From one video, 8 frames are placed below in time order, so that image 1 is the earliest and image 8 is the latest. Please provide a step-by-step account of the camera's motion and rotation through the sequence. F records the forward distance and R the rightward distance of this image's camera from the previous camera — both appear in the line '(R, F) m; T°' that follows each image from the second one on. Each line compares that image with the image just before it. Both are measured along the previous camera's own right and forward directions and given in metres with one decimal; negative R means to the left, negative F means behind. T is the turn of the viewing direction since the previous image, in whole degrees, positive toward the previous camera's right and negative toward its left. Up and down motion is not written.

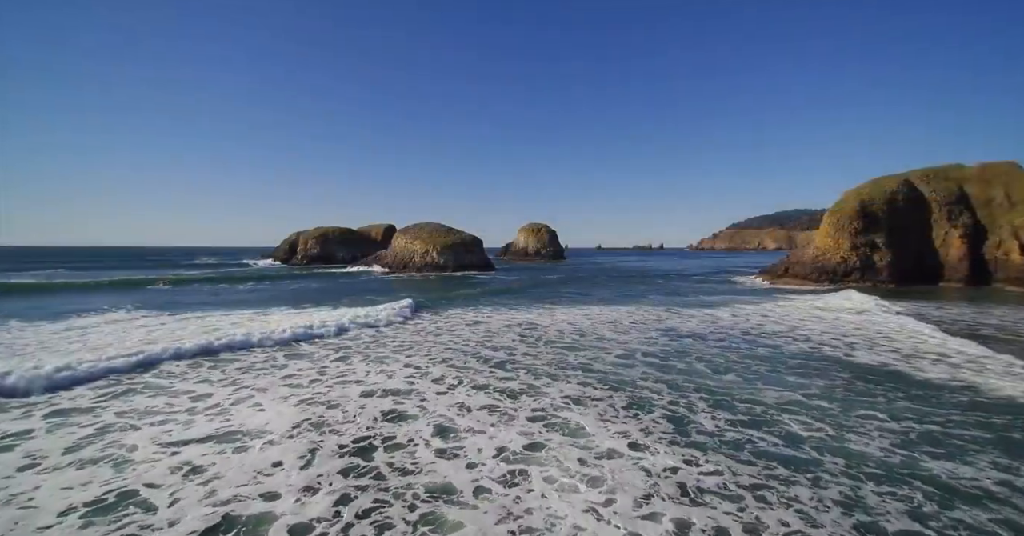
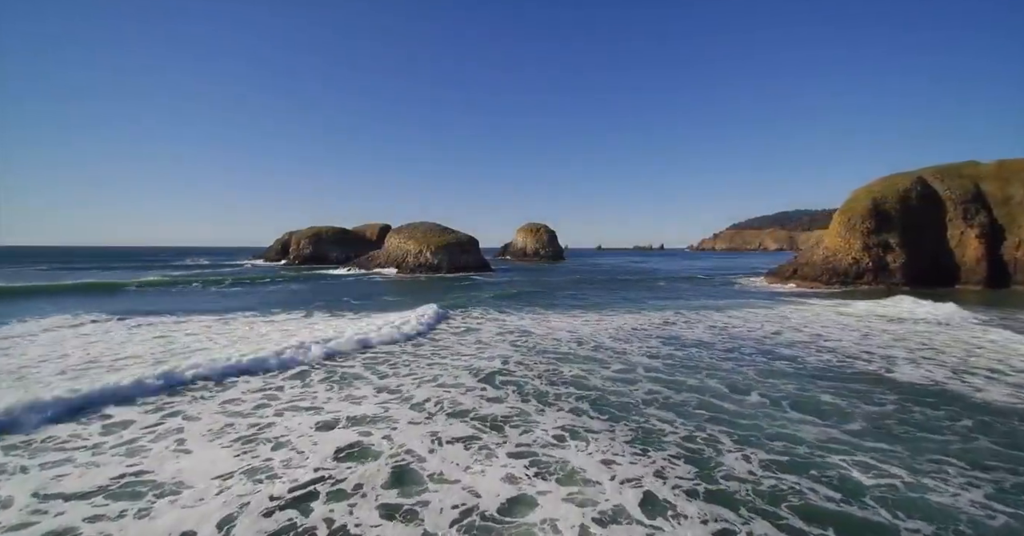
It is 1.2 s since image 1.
(+0.2, +1.6) m; 0°
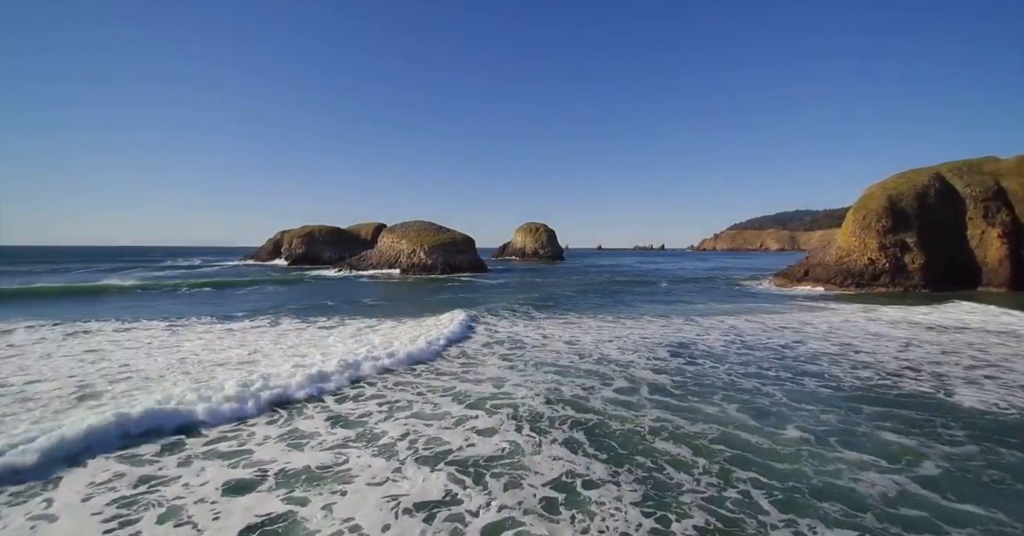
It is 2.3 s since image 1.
(+0.3, +1.7) m; 0°
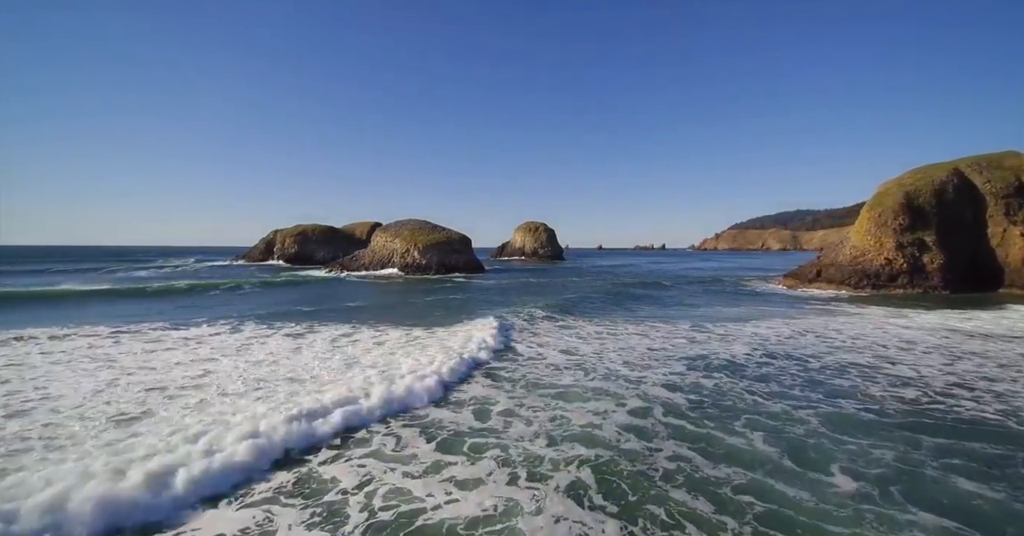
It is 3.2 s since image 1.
(+0.2, +1.6) m; 0°
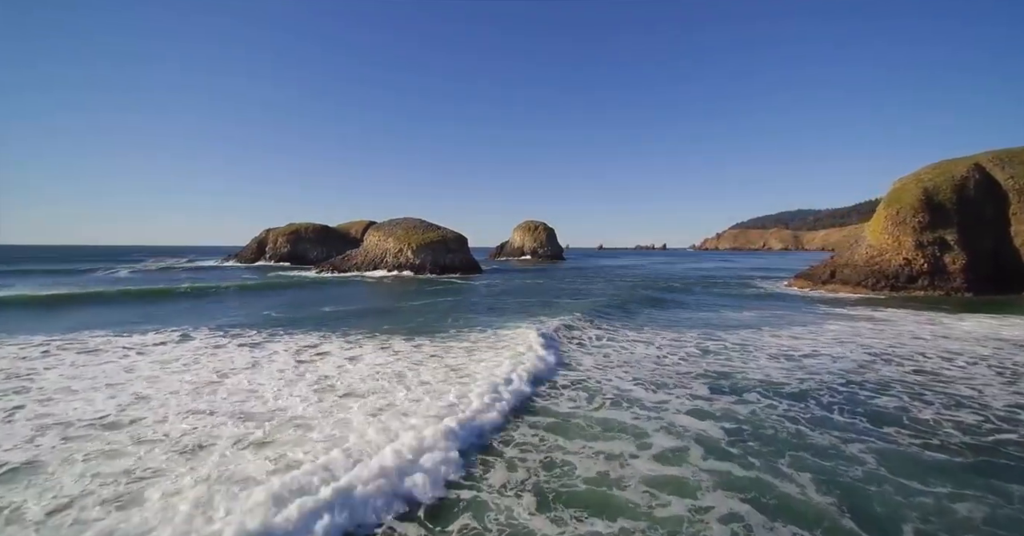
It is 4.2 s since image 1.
(+0.2, +1.6) m; 0°
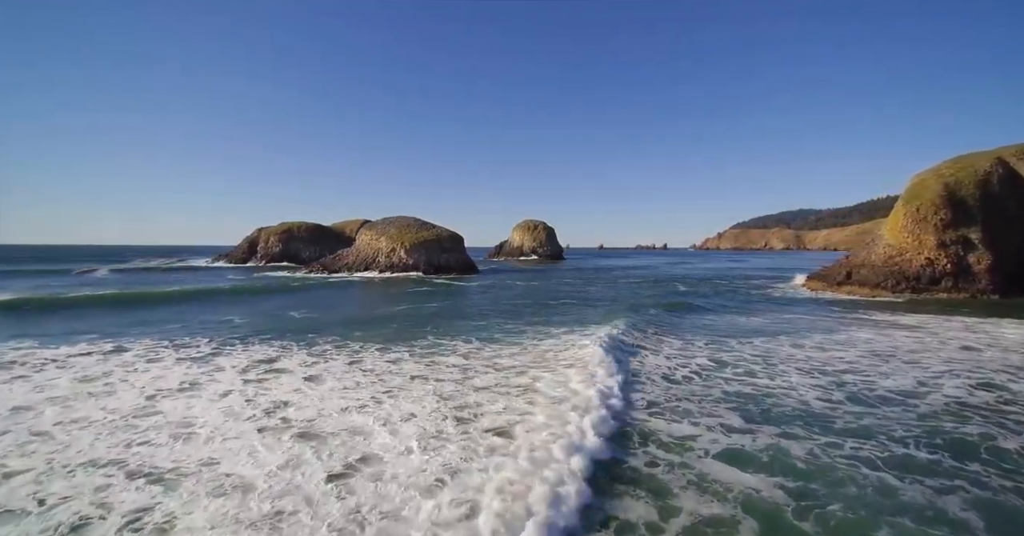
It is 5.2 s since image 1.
(+0.2, +1.6) m; 0°
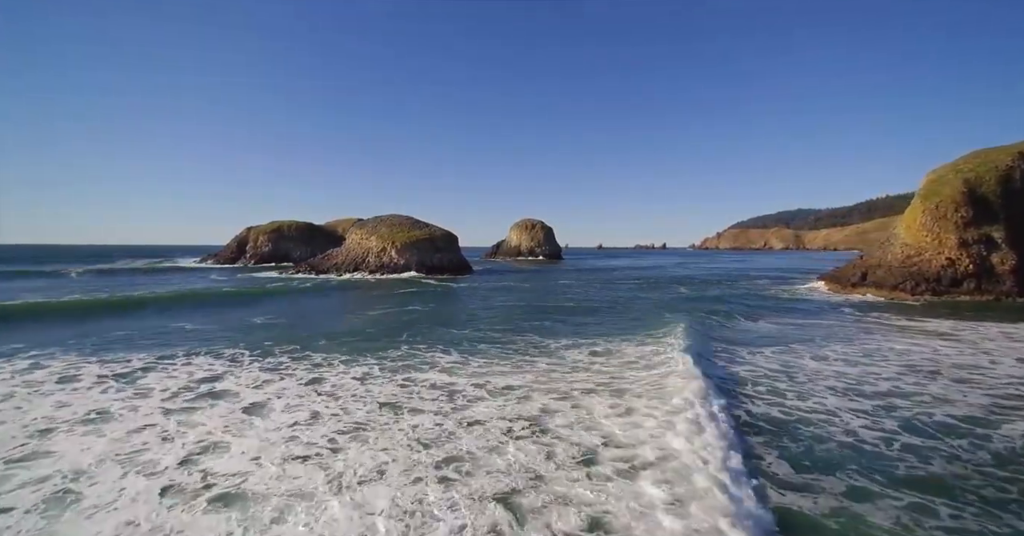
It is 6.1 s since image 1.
(+0.2, +1.6) m; 0°
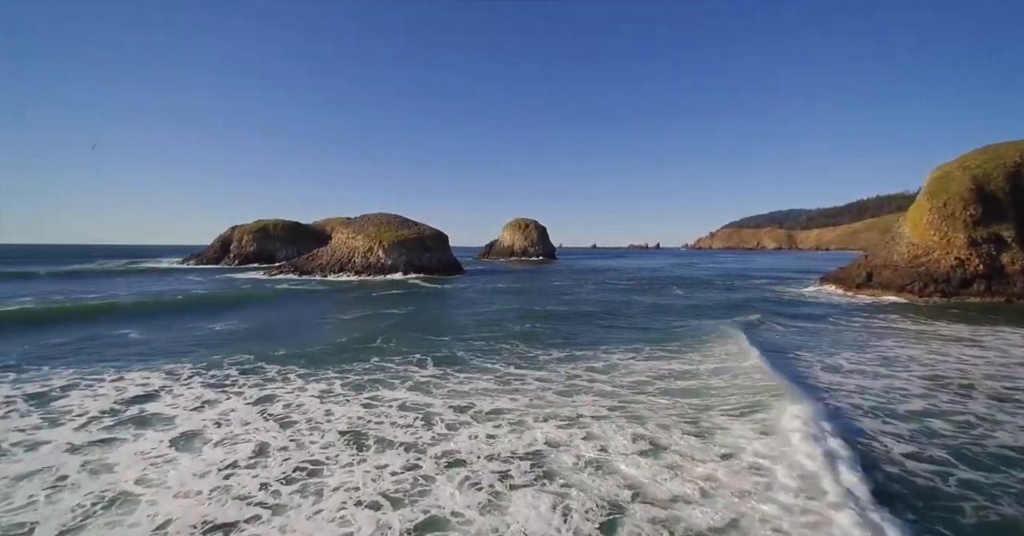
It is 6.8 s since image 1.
(+0.1, +1.2) m; +1°
